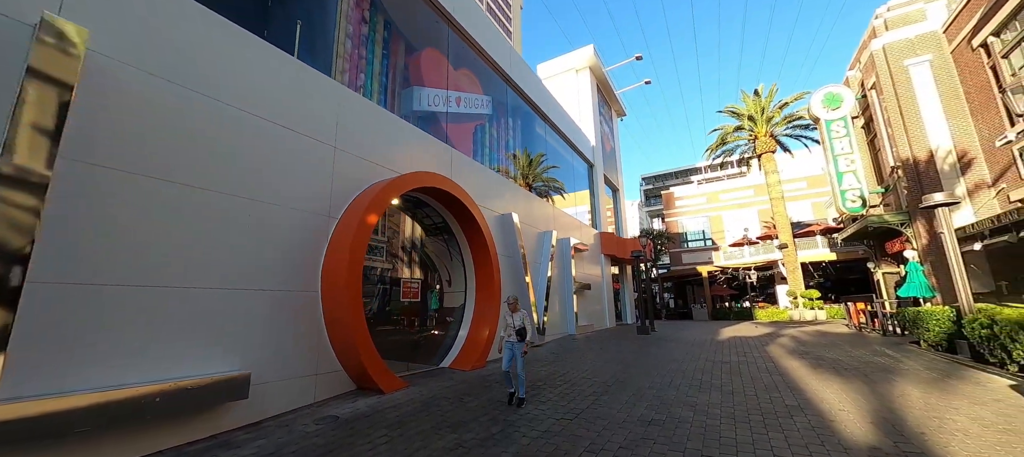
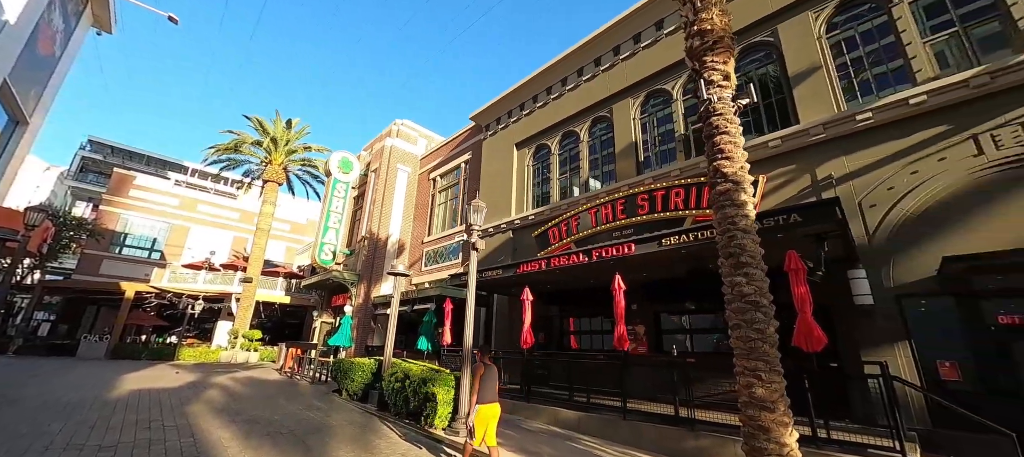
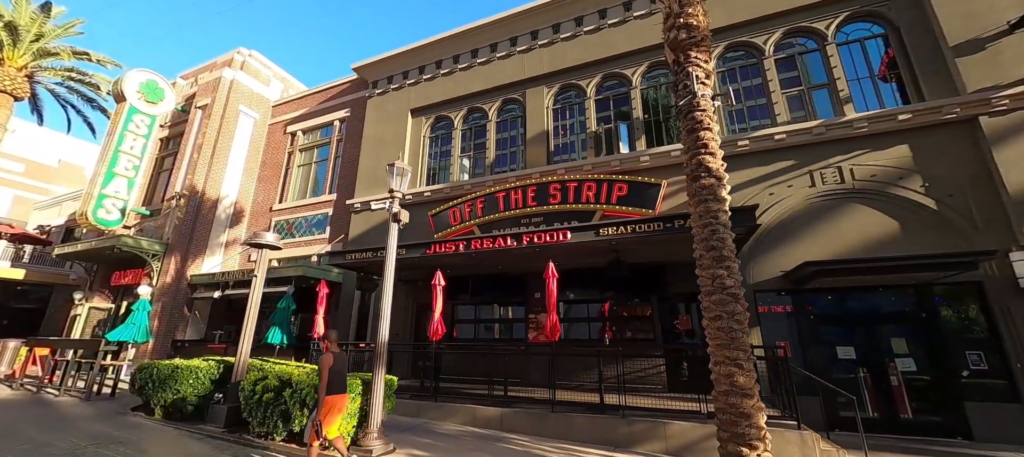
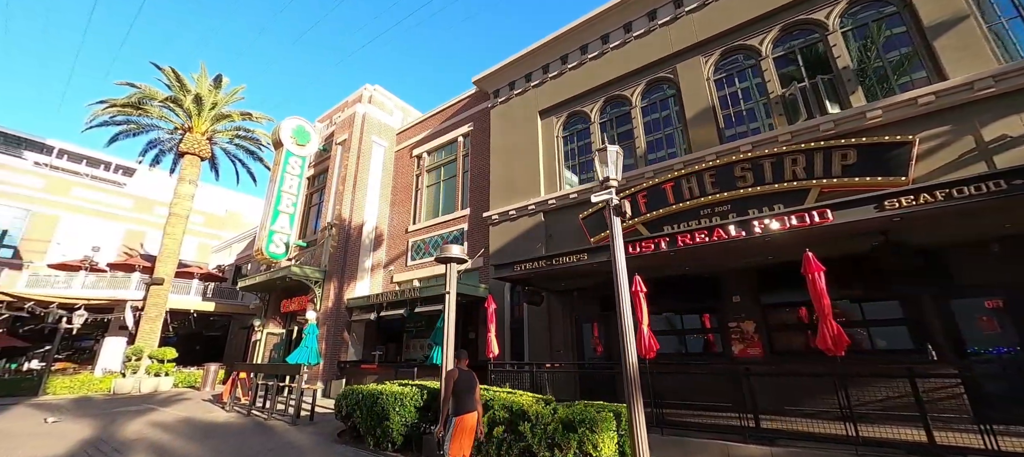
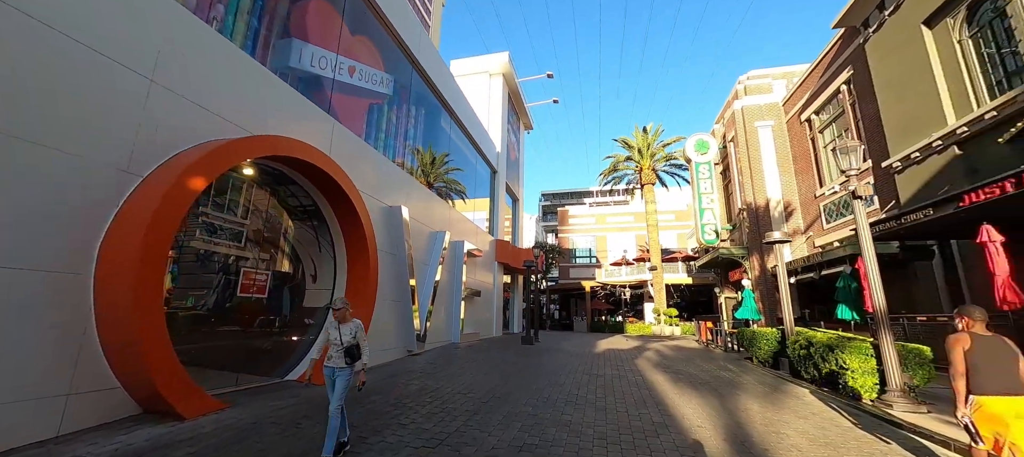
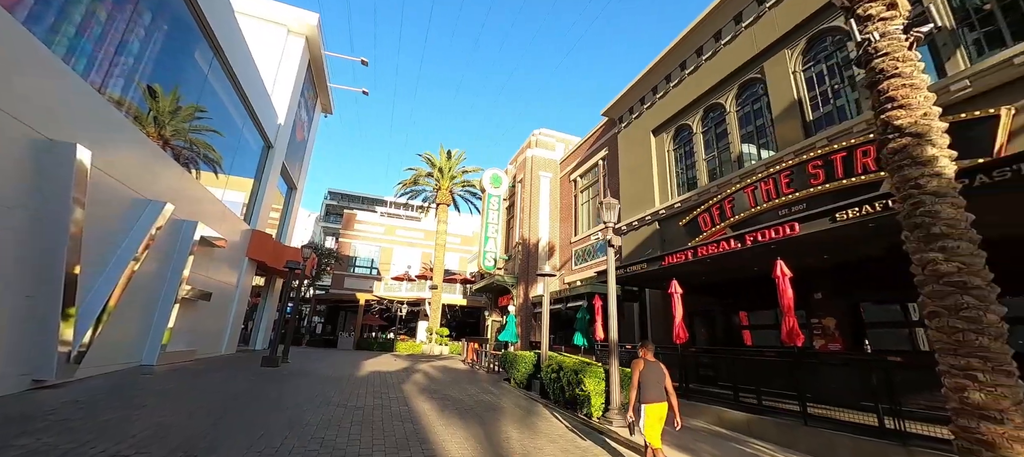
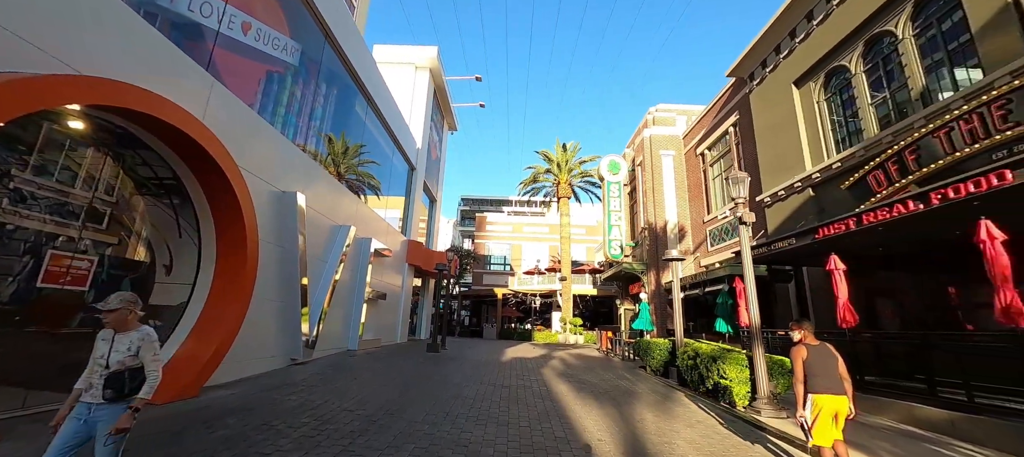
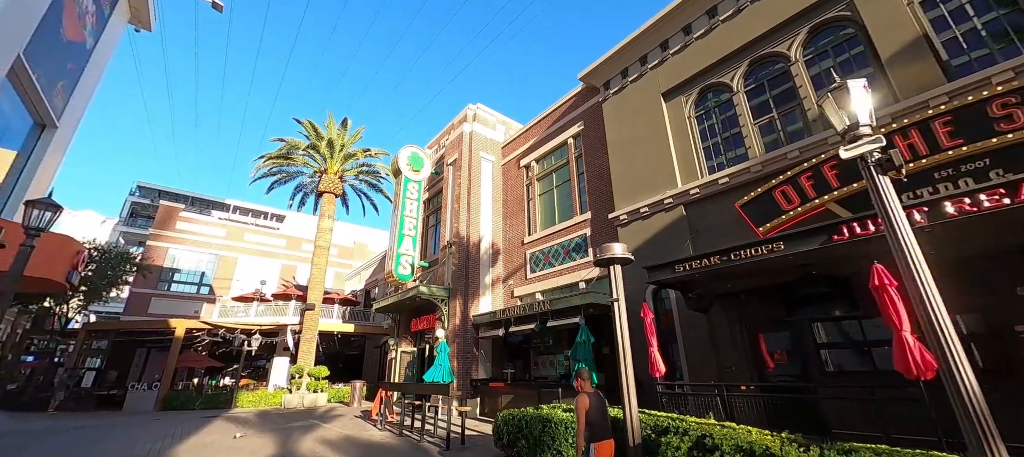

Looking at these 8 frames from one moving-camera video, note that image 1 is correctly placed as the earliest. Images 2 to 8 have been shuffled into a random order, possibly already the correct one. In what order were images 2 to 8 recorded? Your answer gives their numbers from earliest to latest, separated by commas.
5, 7, 6, 2, 3, 4, 8
